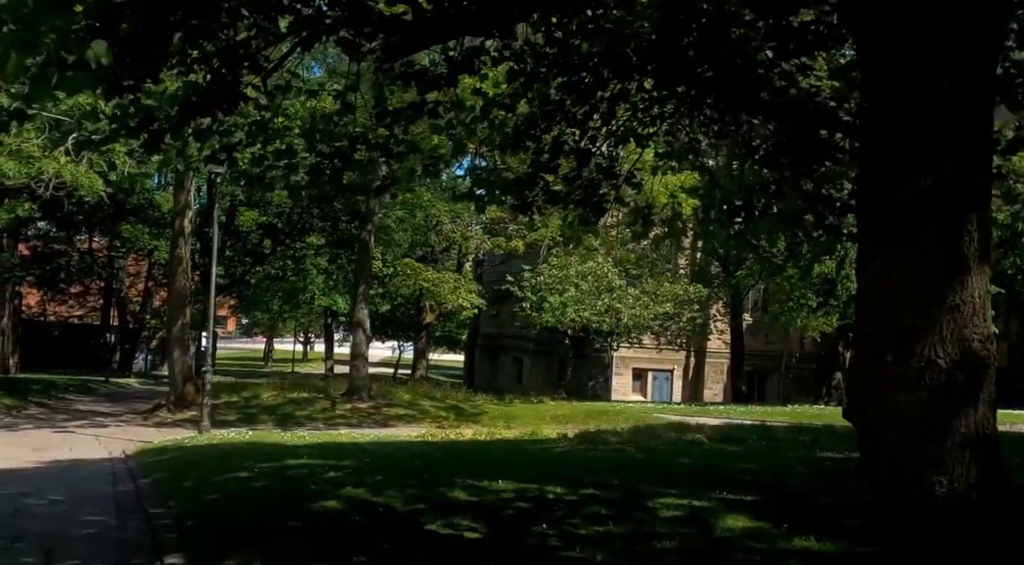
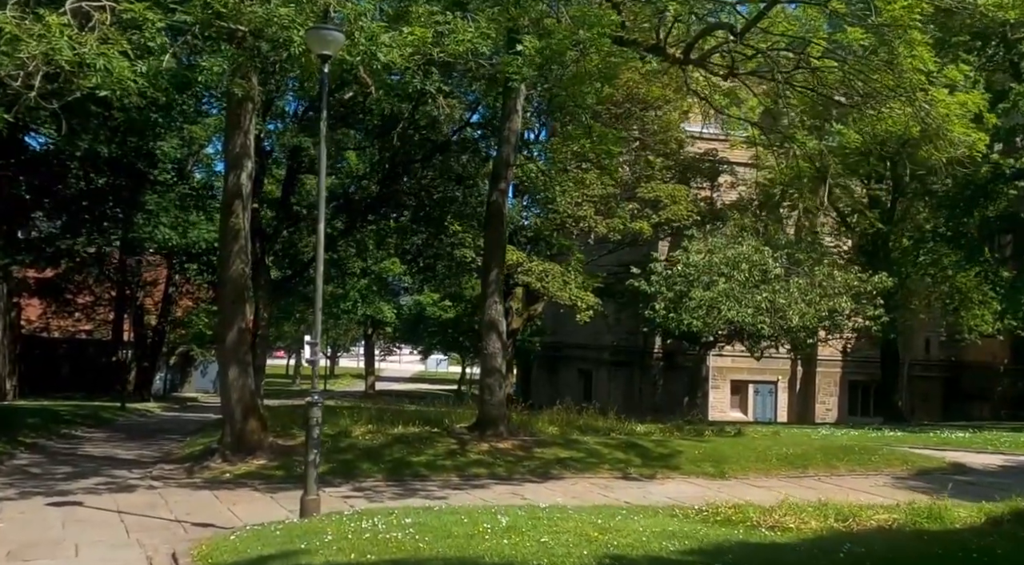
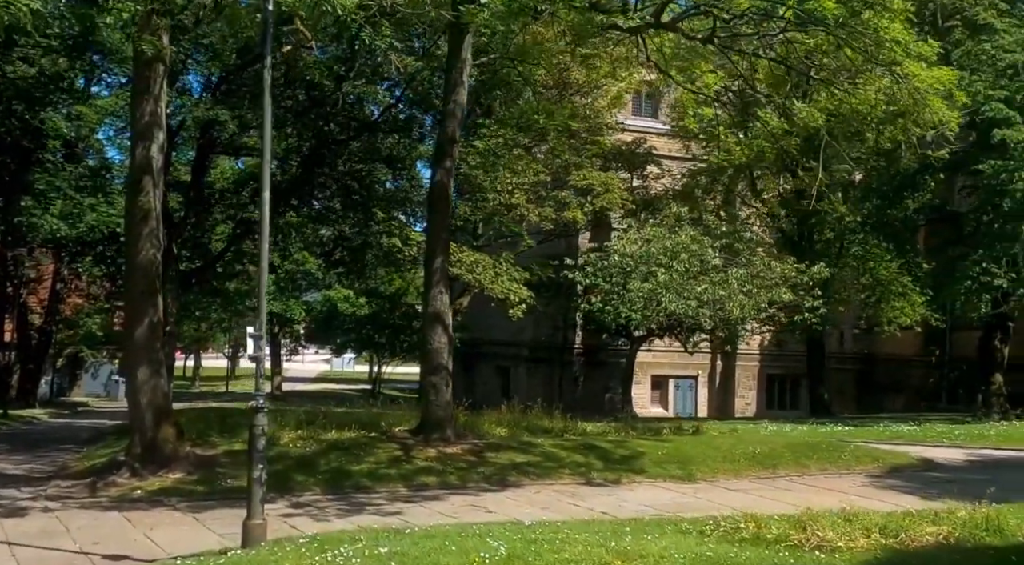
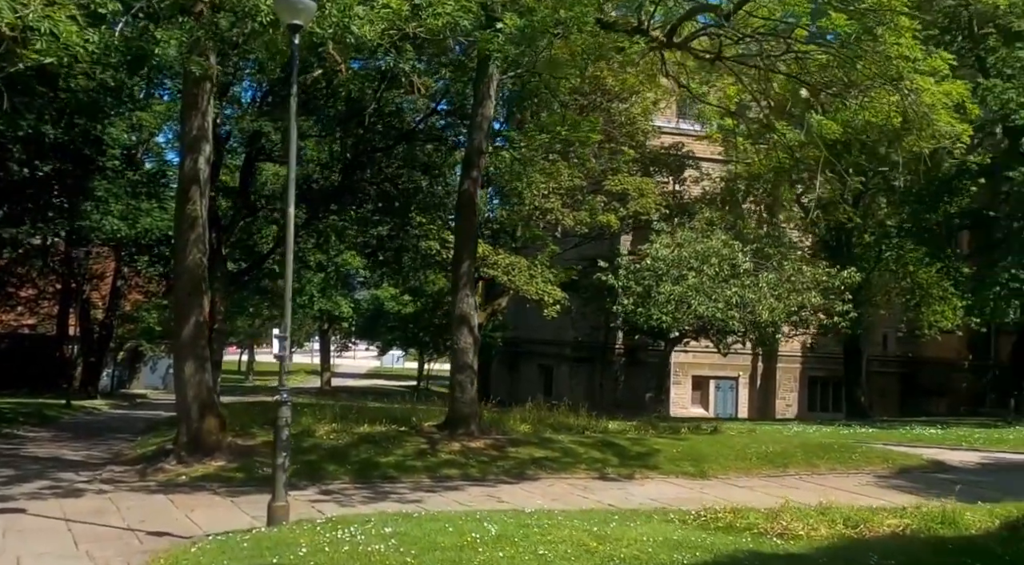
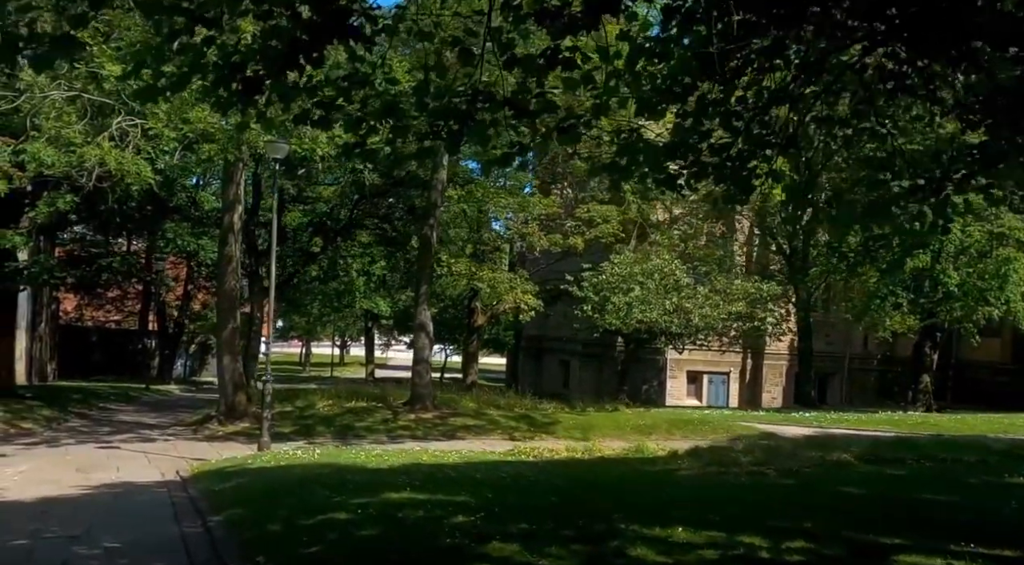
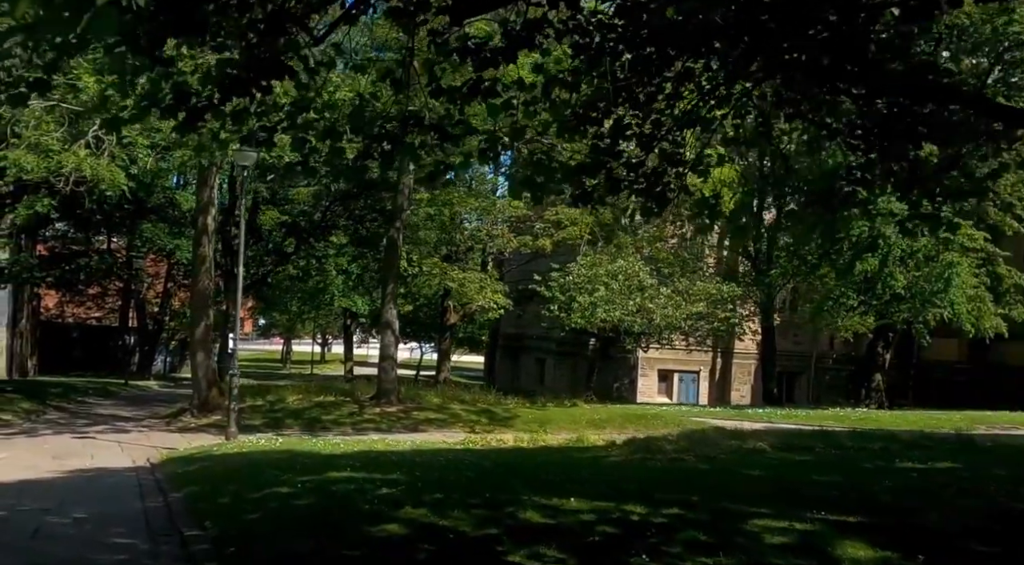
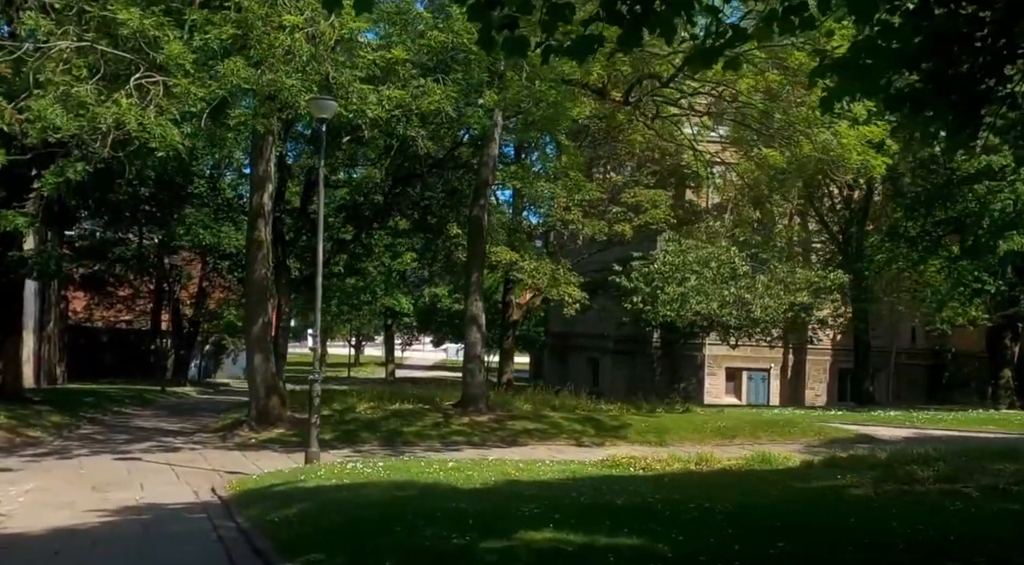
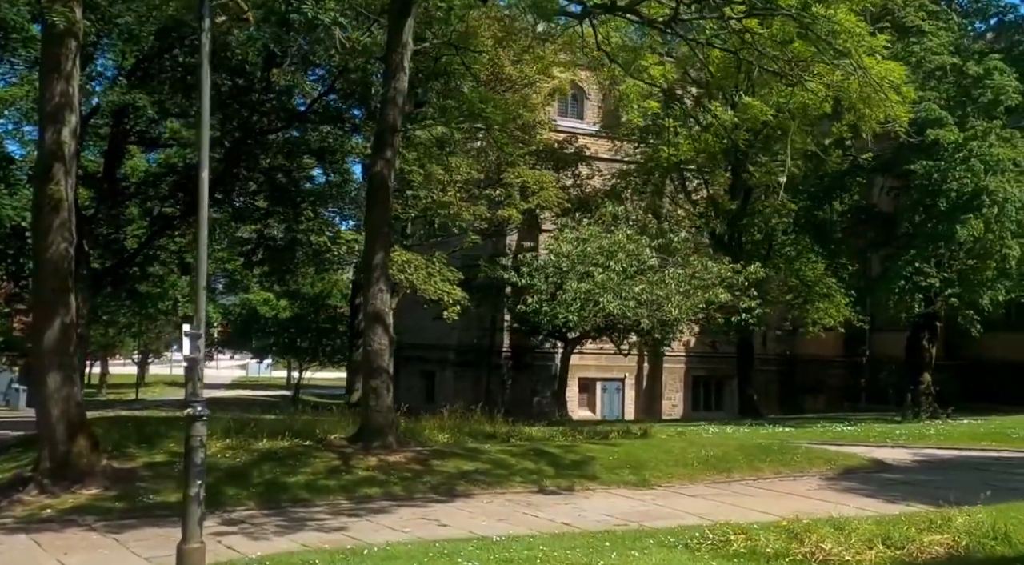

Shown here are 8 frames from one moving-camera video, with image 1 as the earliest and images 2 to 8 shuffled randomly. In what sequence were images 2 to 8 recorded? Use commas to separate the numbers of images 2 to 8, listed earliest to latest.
6, 5, 7, 2, 4, 3, 8
